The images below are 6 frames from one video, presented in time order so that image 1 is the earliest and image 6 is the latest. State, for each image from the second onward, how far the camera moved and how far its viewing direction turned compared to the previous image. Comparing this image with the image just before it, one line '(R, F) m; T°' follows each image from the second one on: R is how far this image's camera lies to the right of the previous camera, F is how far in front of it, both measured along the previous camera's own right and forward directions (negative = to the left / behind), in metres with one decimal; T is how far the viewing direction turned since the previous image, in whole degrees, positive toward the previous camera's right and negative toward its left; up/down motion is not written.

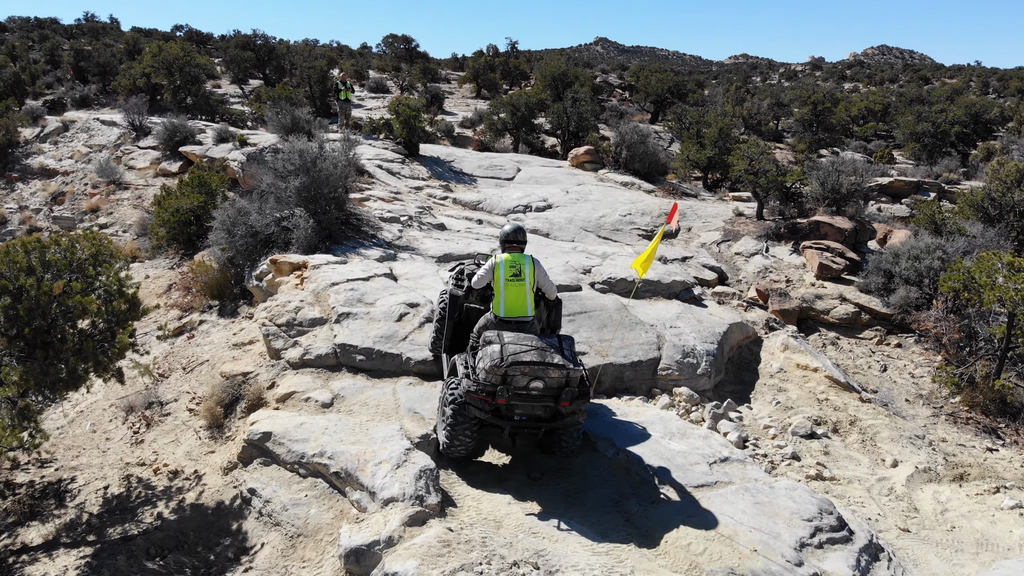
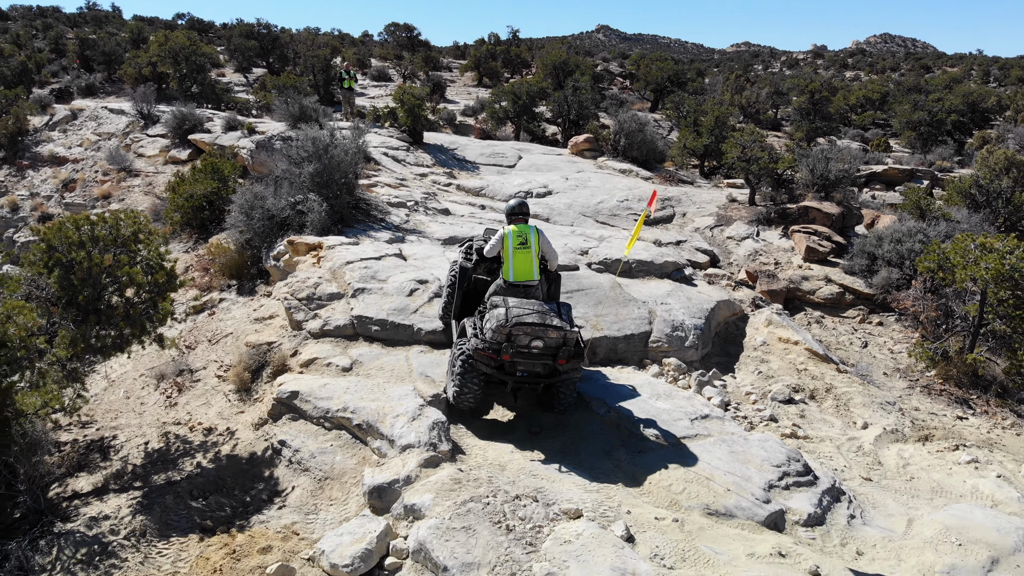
(0.0, -0.5) m; 0°
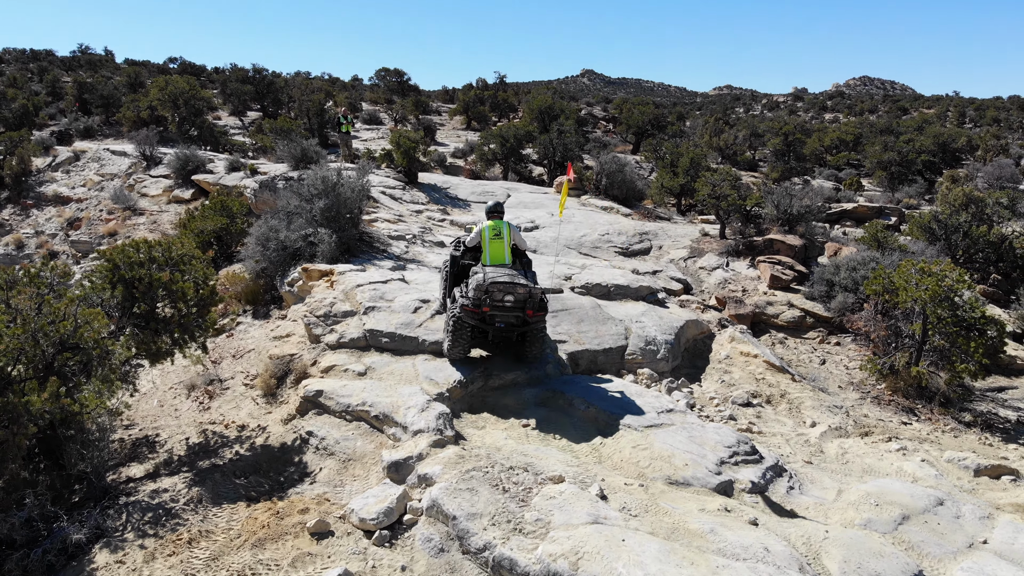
(0.0, -0.9) m; +1°
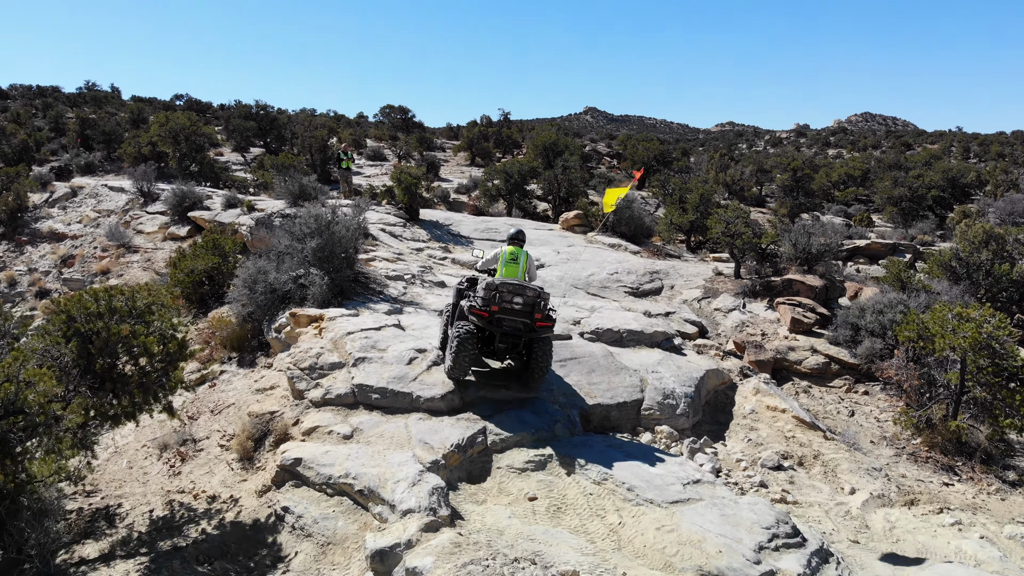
(0.0, +0.6) m; 0°
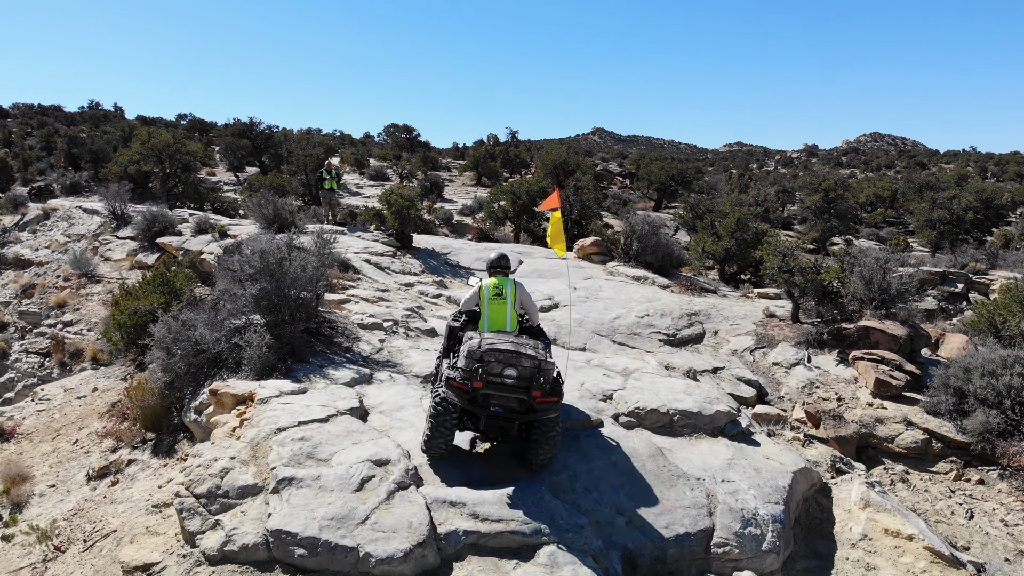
(0.0, +2.1) m; -1°
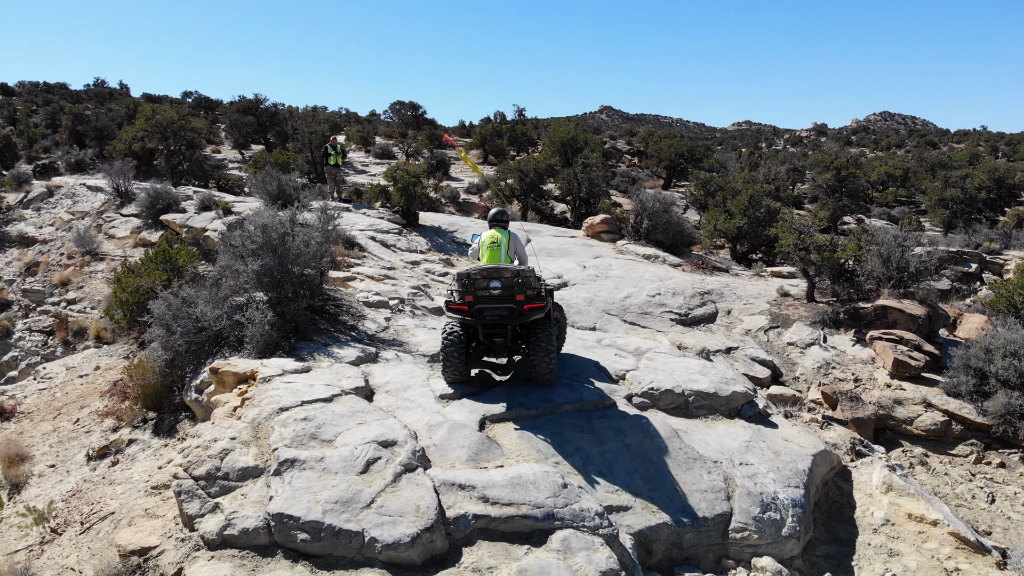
(0.0, +0.2) m; 0°
